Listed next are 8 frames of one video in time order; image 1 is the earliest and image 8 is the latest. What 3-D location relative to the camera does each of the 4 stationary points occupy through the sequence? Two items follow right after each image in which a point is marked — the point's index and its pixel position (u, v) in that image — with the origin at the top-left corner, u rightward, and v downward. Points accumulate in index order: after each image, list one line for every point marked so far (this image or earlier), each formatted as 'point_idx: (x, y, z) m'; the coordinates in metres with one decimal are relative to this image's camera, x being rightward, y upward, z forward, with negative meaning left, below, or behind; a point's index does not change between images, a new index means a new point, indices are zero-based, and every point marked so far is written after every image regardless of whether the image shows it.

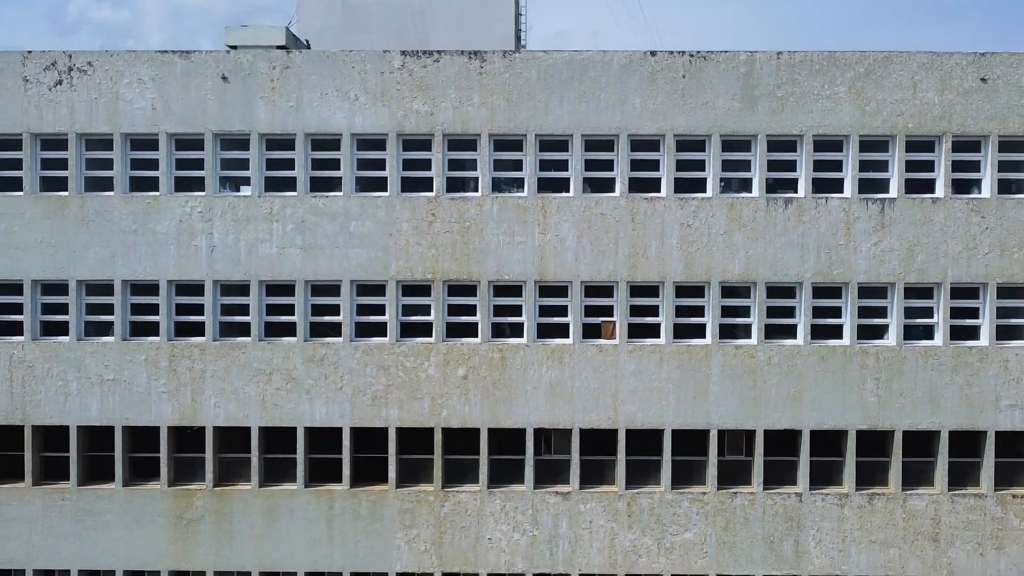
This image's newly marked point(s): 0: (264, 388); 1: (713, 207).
0: (-4.1, -1.7, +10.1) m
1: (+3.3, +1.3, +9.9) m
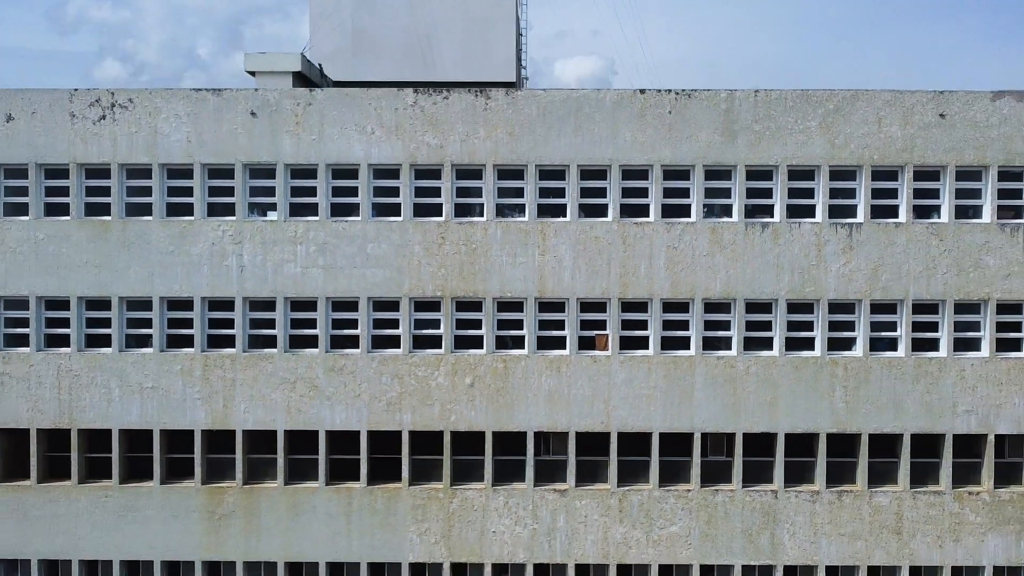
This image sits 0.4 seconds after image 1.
0: (-4.1, -1.9, +11.1) m
1: (+3.3, +1.0, +10.9) m
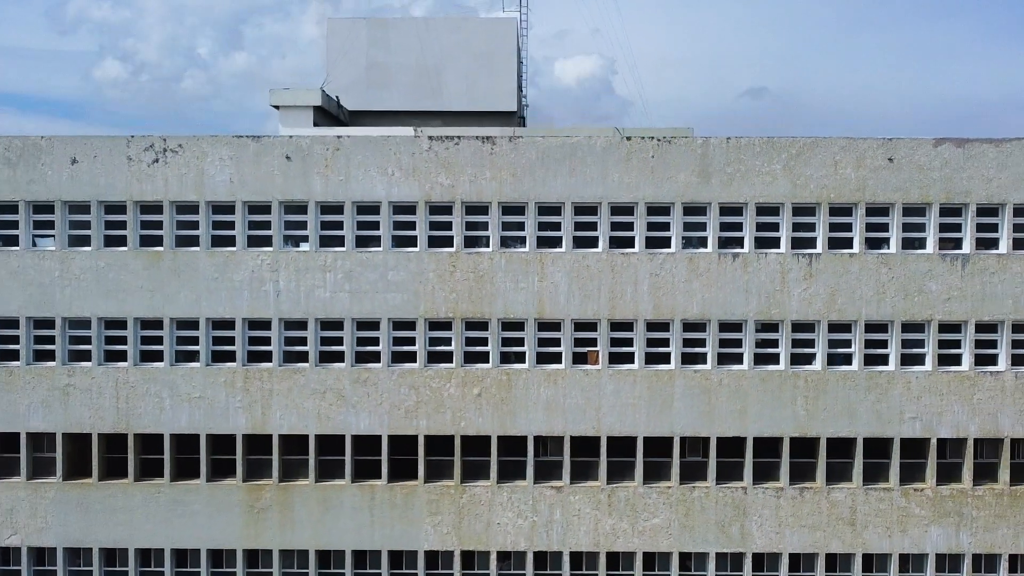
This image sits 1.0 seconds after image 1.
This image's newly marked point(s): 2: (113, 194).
0: (-4.0, -2.4, +12.7) m
1: (+3.4, +0.6, +12.4) m
2: (-8.3, +2.0, +12.6) m
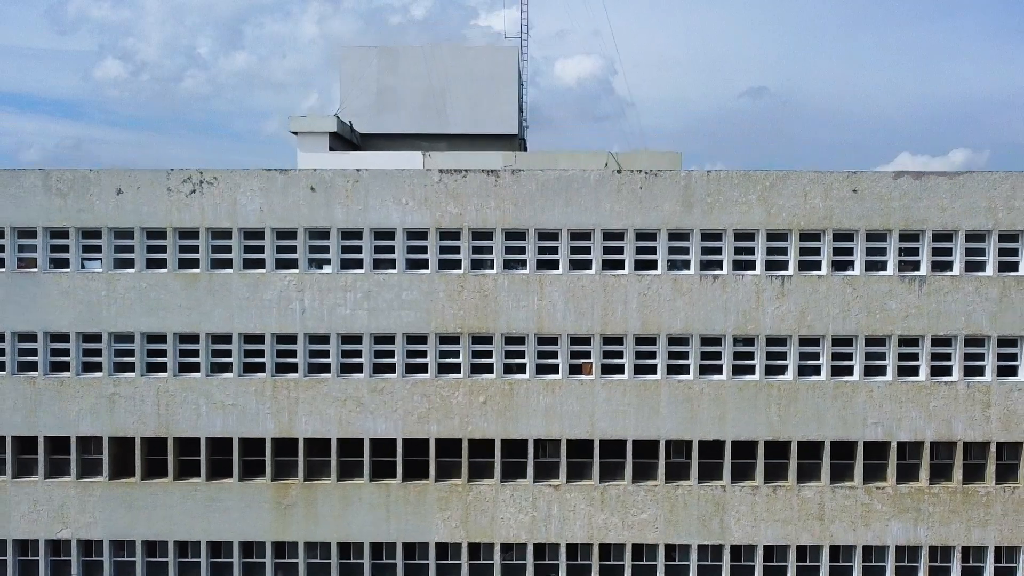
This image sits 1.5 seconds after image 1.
0: (-4.0, -2.8, +14.0) m
1: (+3.4, +0.2, +13.8) m
2: (-8.3, +1.6, +14.0) m
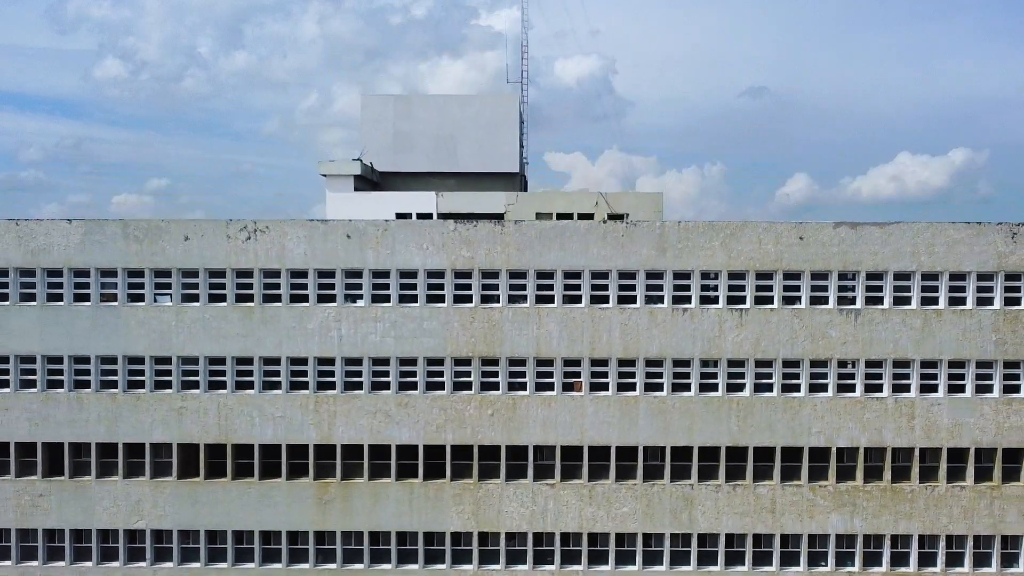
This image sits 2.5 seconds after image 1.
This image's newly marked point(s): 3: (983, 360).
0: (-3.9, -3.7, +16.8) m
1: (+3.5, -0.7, +16.5) m
2: (-8.2, +0.7, +16.8) m
3: (+12.8, -1.9, +16.5) m
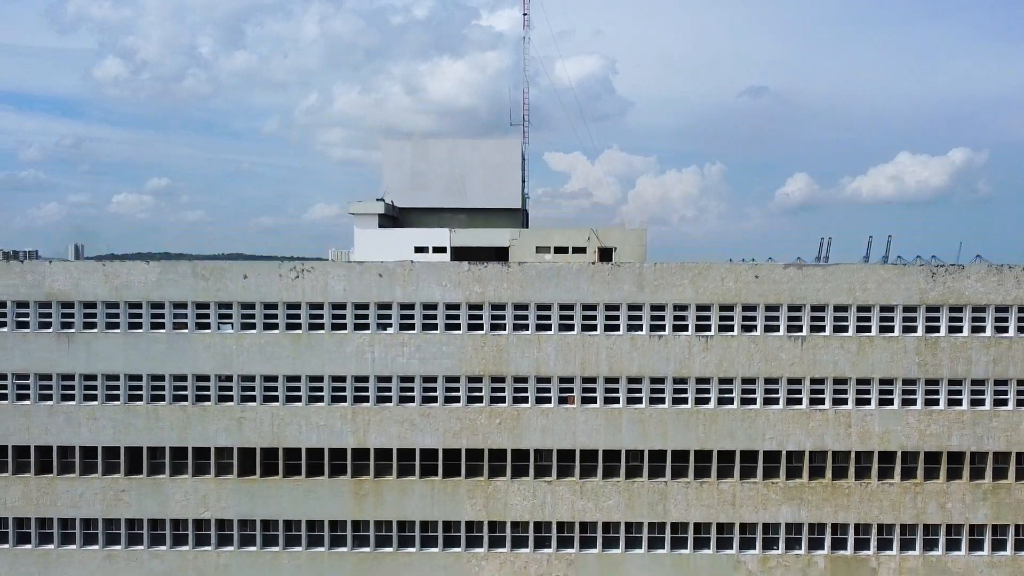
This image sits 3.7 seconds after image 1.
0: (-3.7, -4.7, +20.1) m
1: (+3.6, -1.7, +19.9) m
2: (-8.0, -0.3, +20.1) m
3: (+13.0, -2.9, +19.8) m
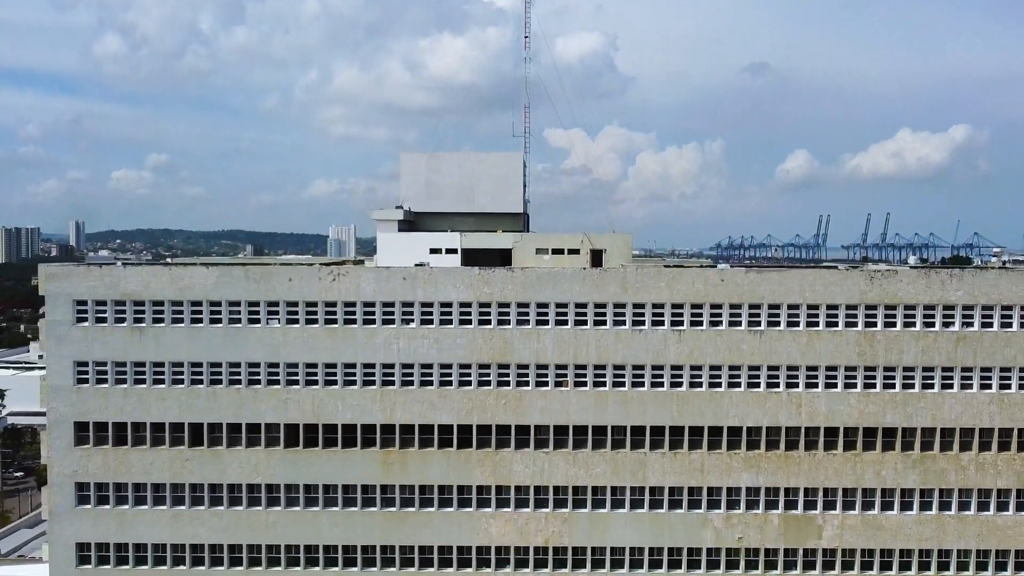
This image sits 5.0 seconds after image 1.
0: (-3.6, -4.7, +23.8) m
1: (+3.8, -1.7, +23.5) m
2: (-7.9, -0.3, +23.6) m
3: (+13.1, -3.0, +23.5) m
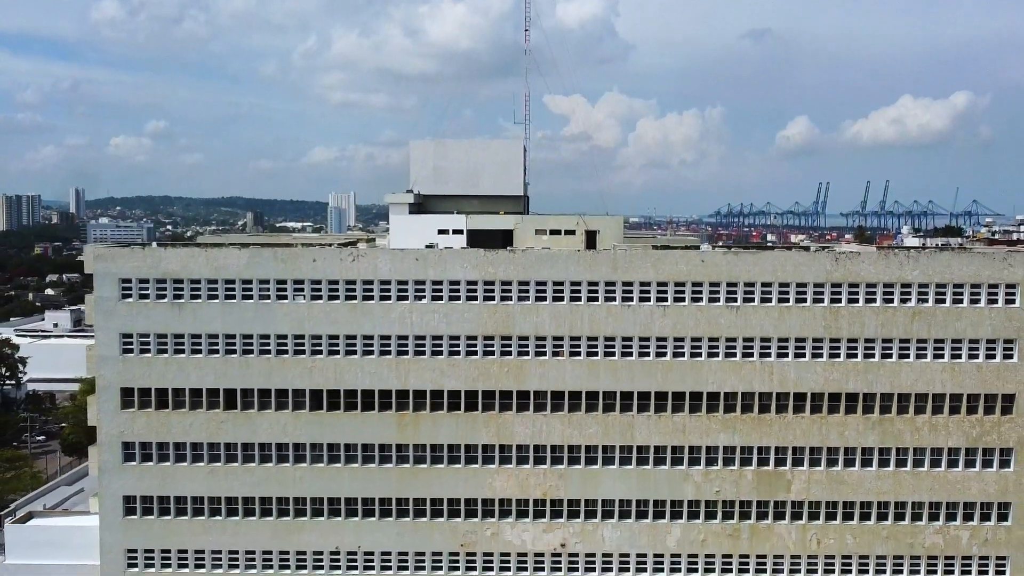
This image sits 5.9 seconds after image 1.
0: (-3.5, -3.8, +26.5) m
1: (+3.9, -0.9, +26.0) m
2: (-7.8, +0.6, +26.1) m
3: (+13.2, -2.2, +26.1) m
